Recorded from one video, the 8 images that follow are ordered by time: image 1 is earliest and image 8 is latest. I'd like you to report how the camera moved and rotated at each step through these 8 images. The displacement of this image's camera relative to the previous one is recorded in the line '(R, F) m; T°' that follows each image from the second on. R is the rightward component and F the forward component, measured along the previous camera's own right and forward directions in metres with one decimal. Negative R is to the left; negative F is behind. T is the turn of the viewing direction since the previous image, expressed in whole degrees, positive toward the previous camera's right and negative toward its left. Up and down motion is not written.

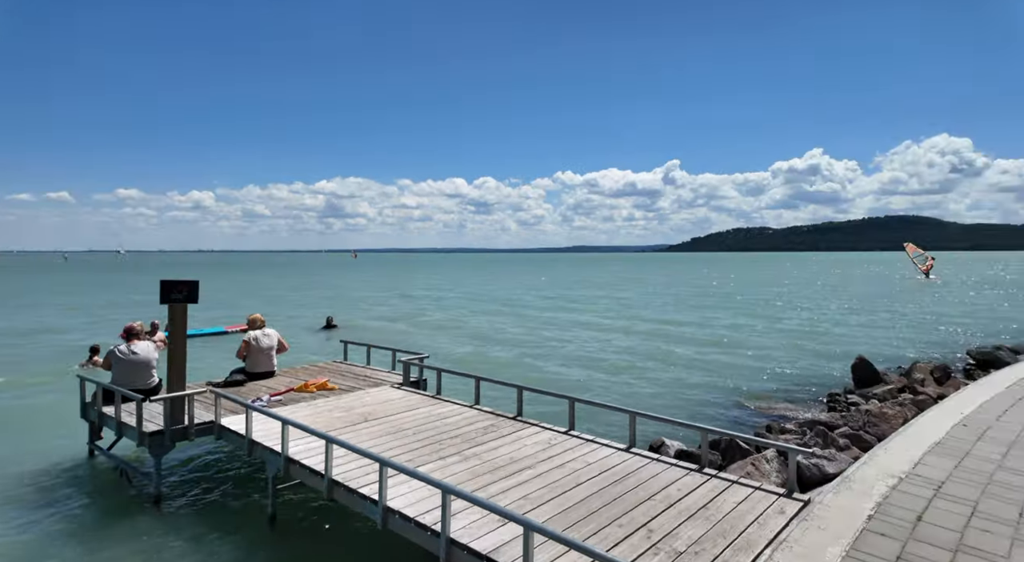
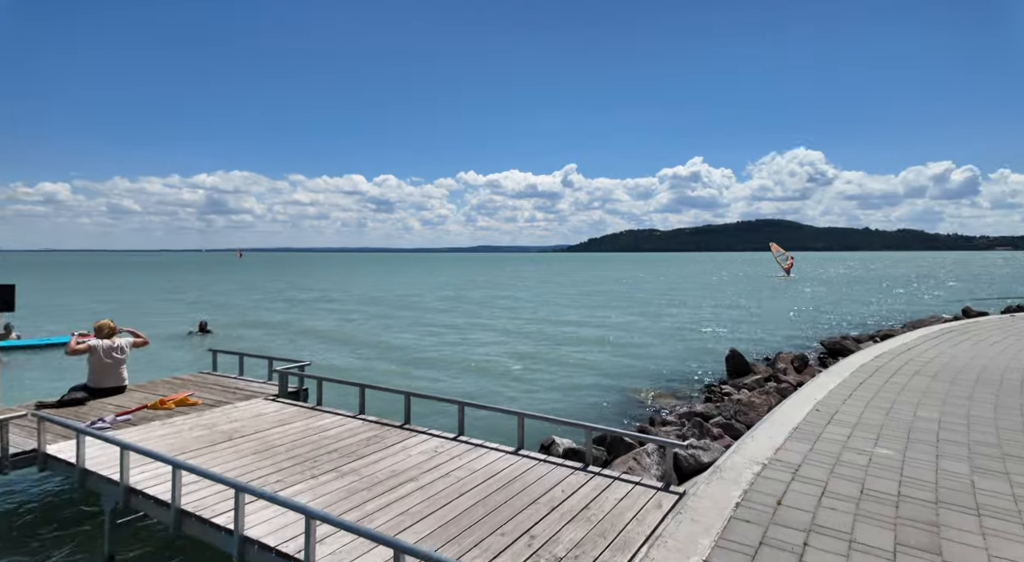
(+0.1, +0.1) m; +10°
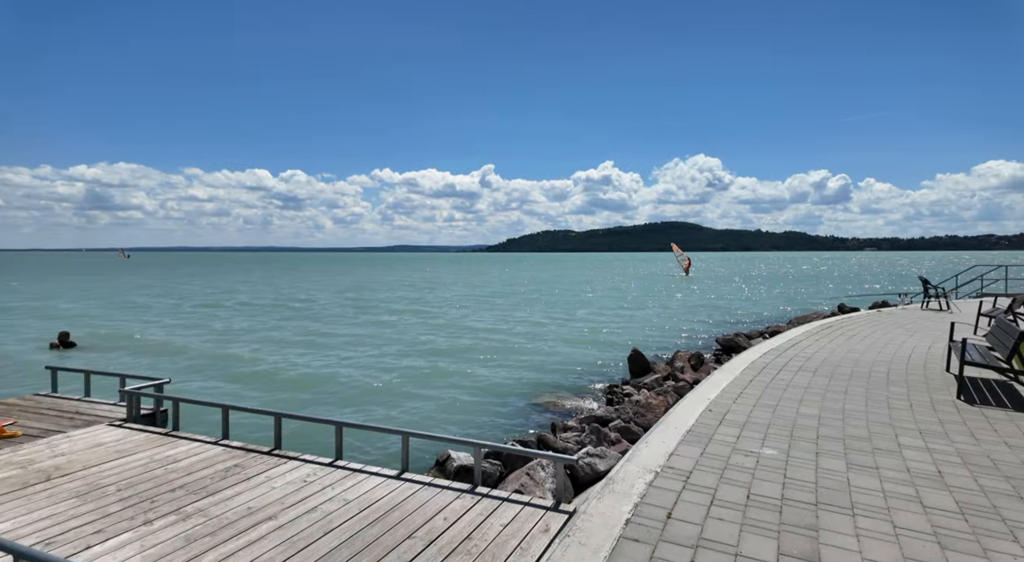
(+0.3, +0.4) m; +8°
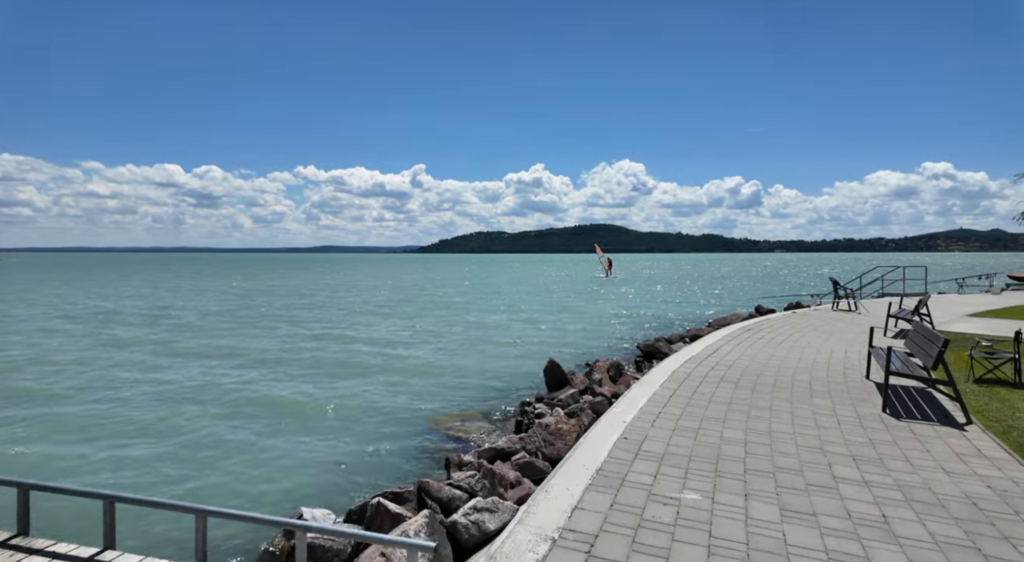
(+0.6, +1.3) m; +7°
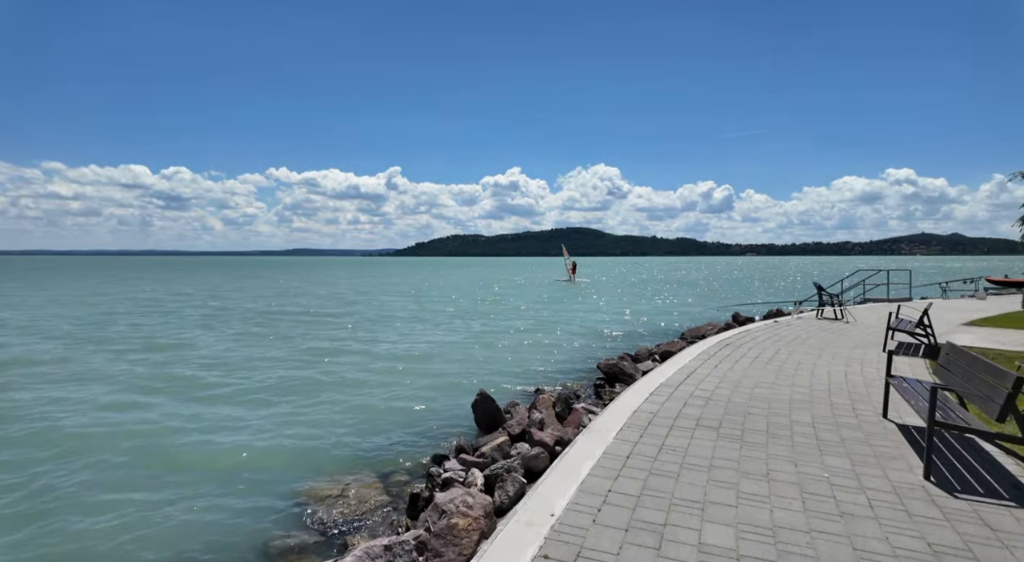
(+1.0, +2.8) m; +2°
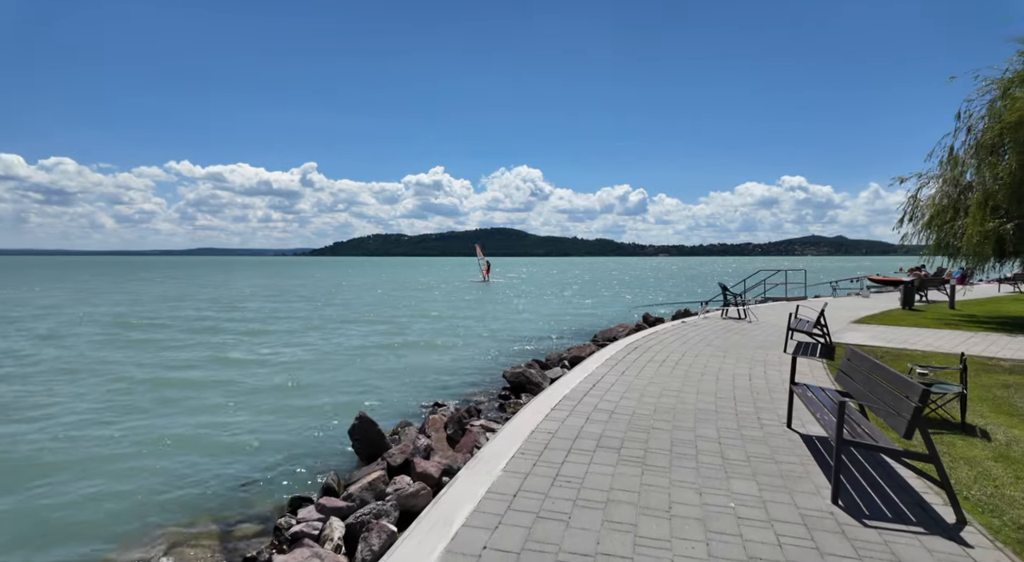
(+0.5, +1.0) m; +8°
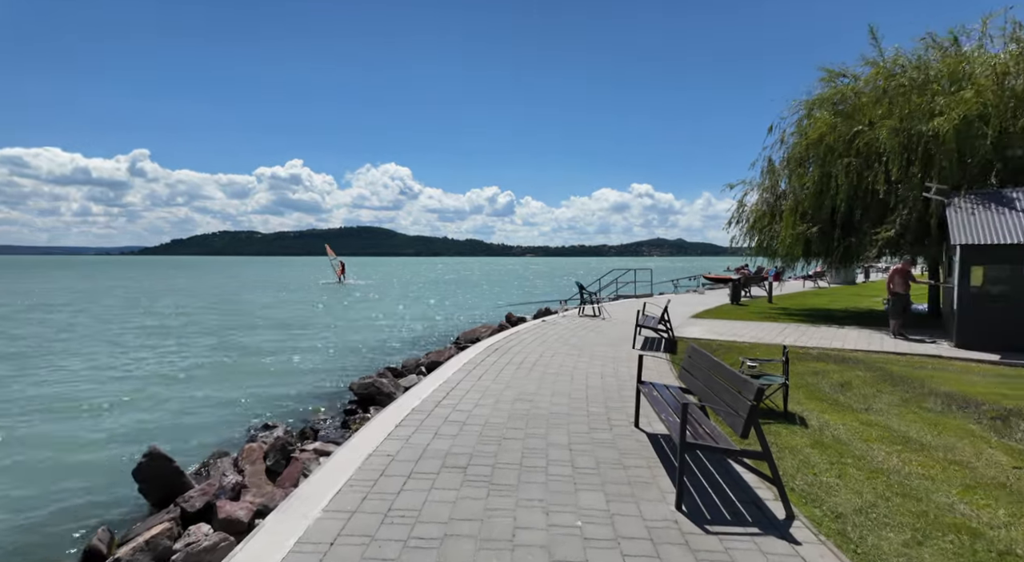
(+0.3, +0.7) m; +13°
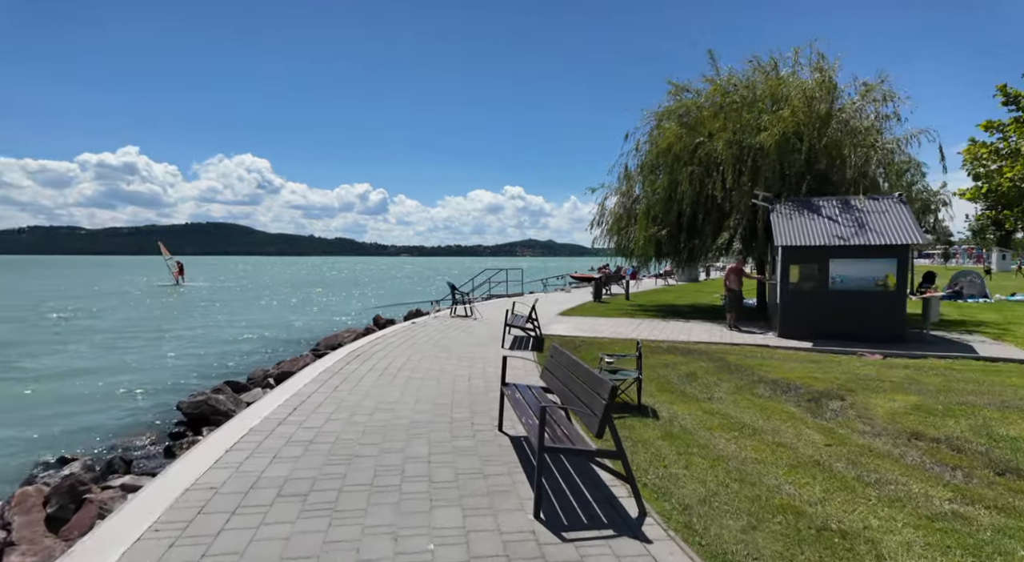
(+0.2, +0.4) m; +13°
